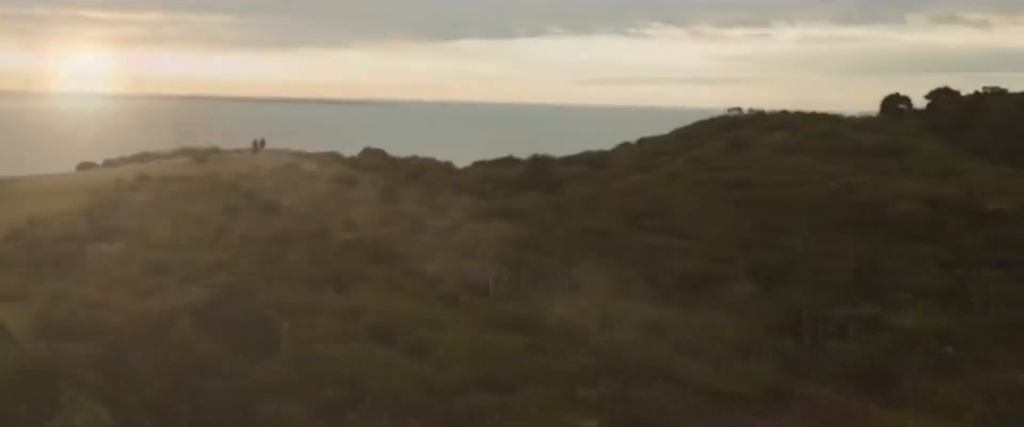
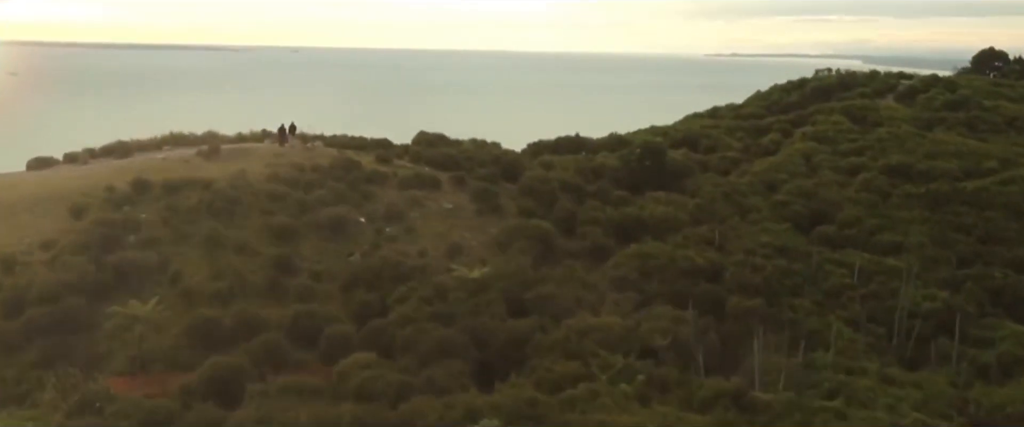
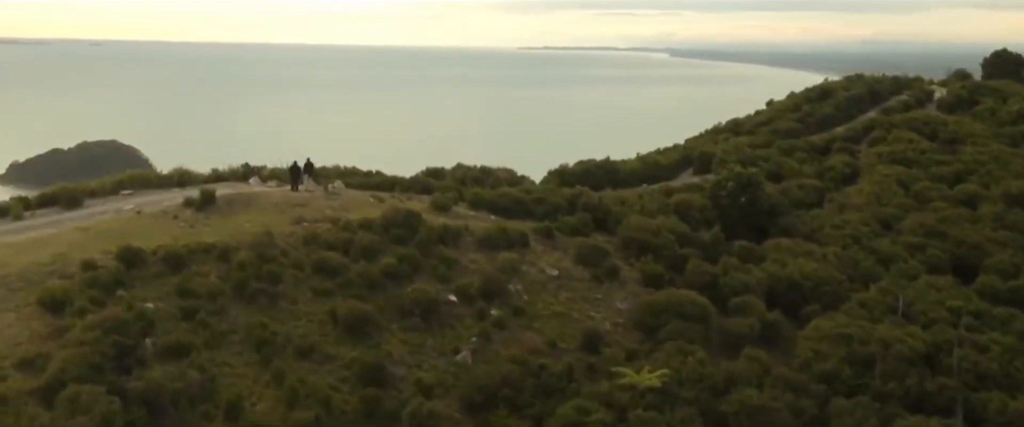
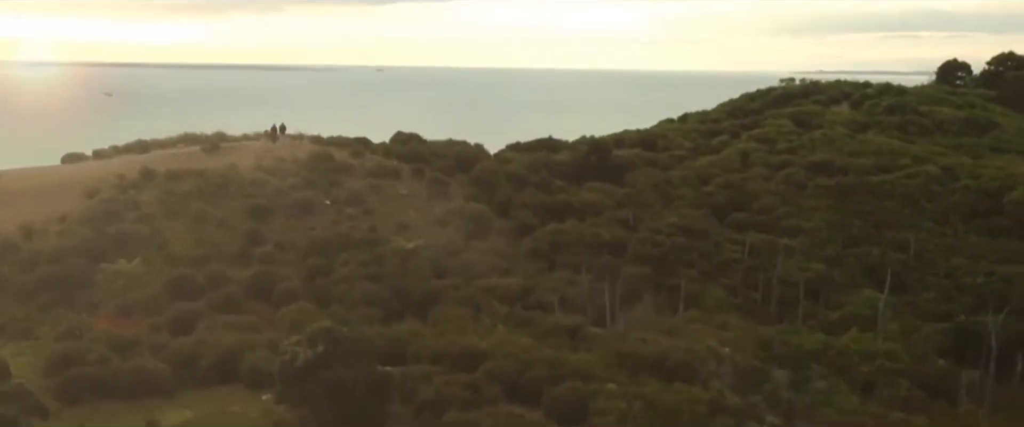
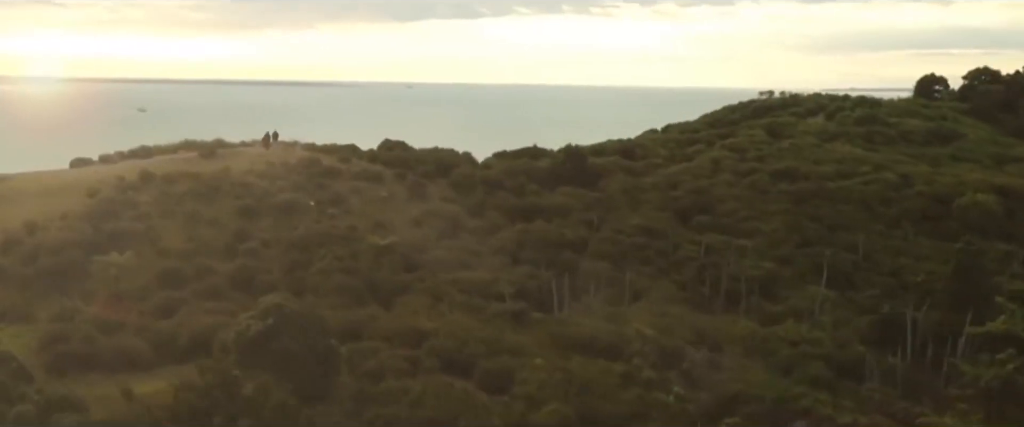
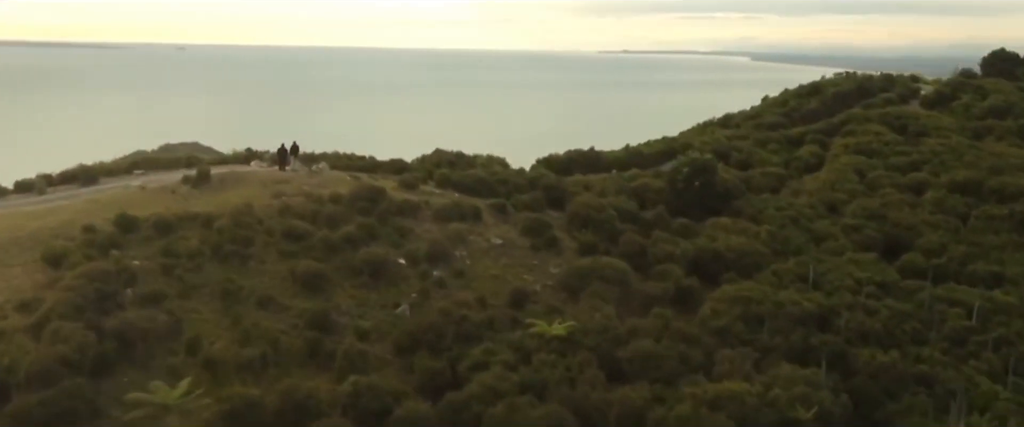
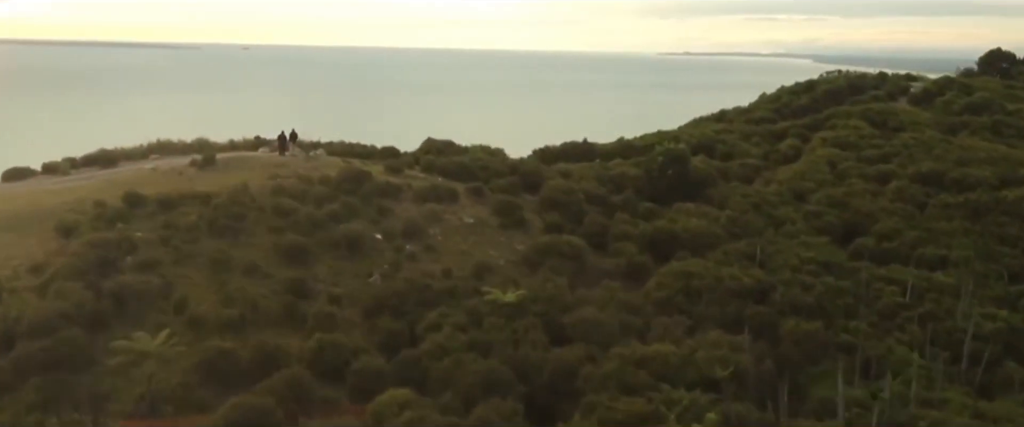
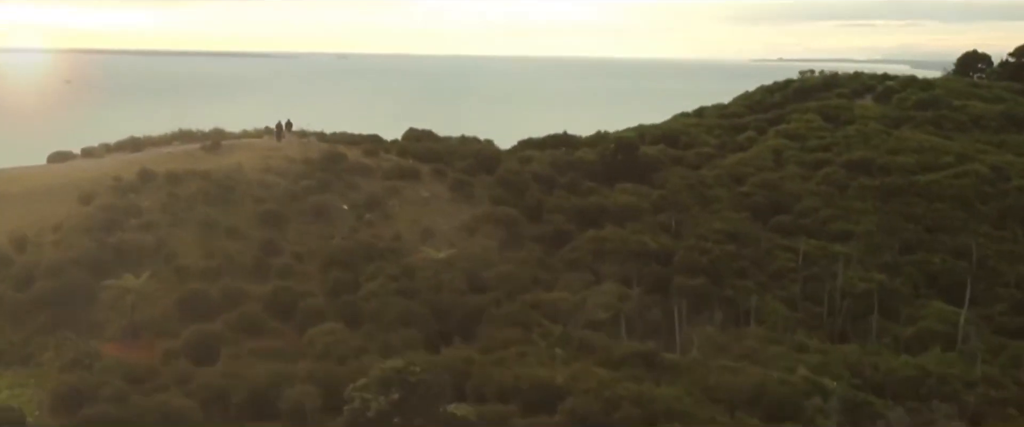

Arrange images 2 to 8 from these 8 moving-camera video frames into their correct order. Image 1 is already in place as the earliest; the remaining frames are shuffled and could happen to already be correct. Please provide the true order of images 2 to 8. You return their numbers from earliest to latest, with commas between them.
5, 4, 8, 2, 7, 6, 3
